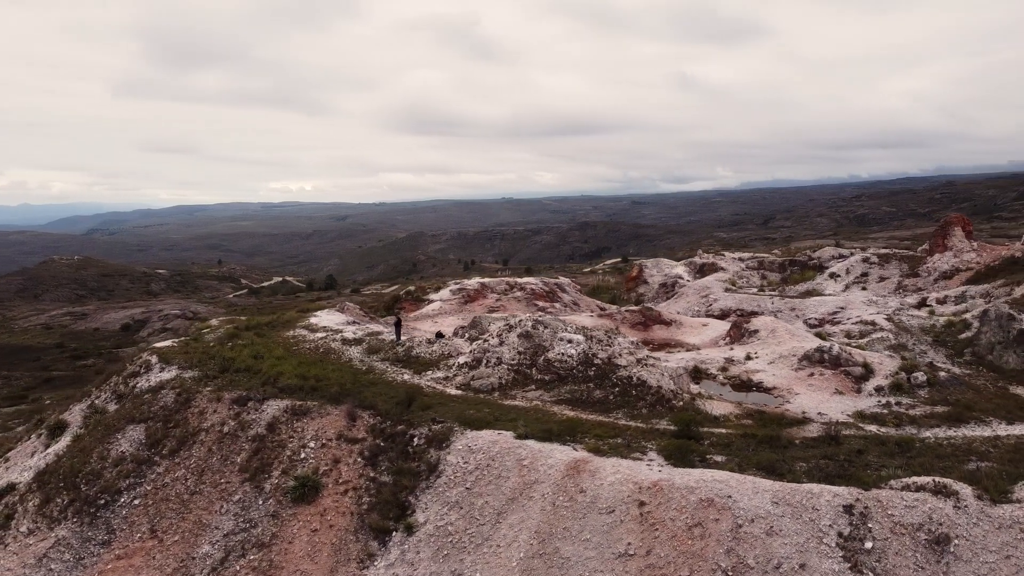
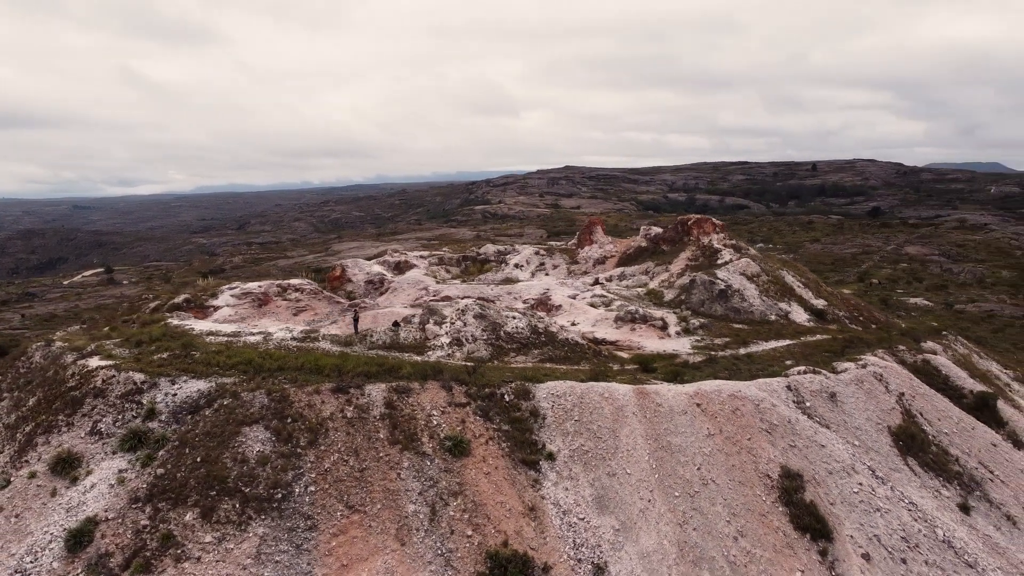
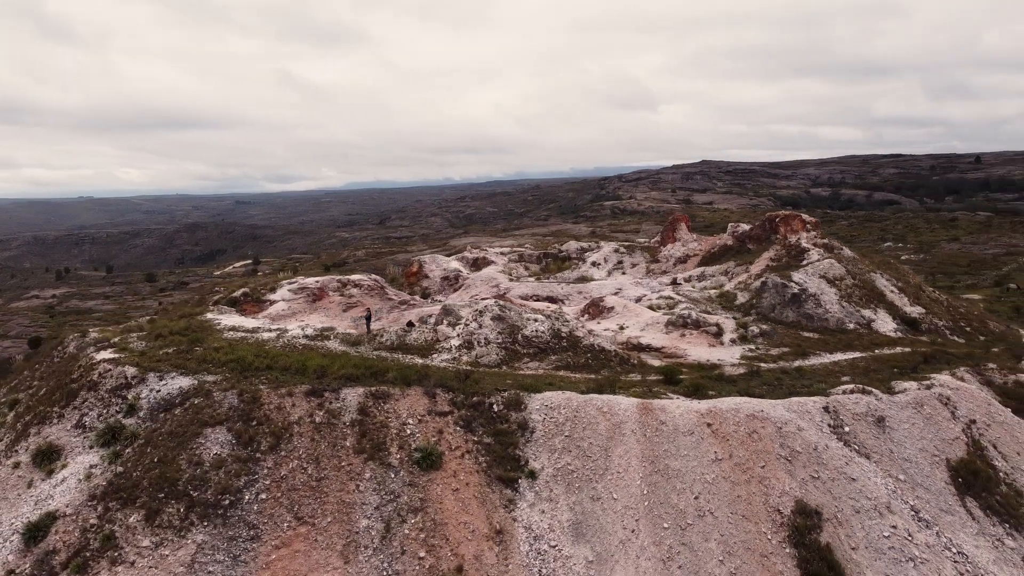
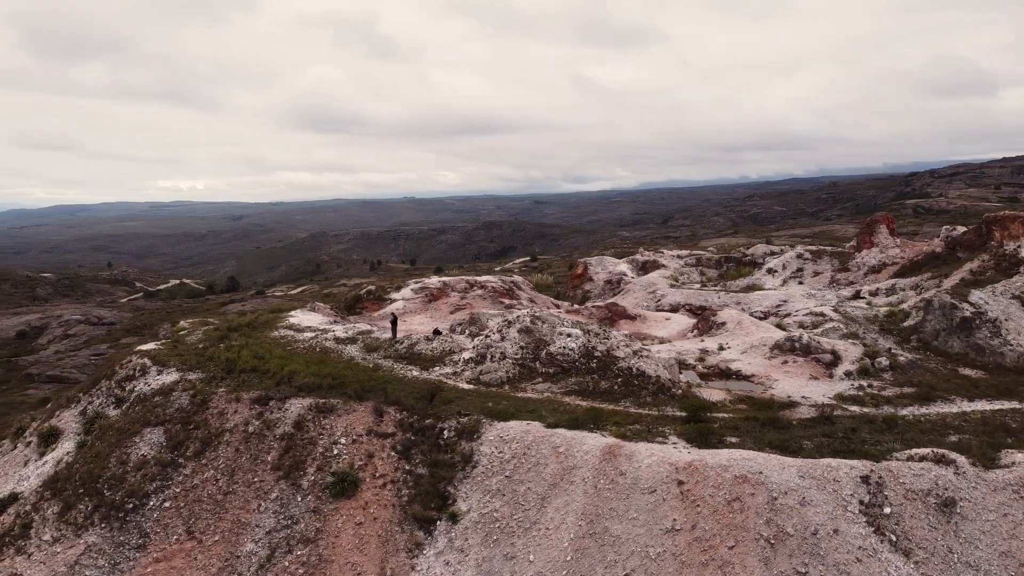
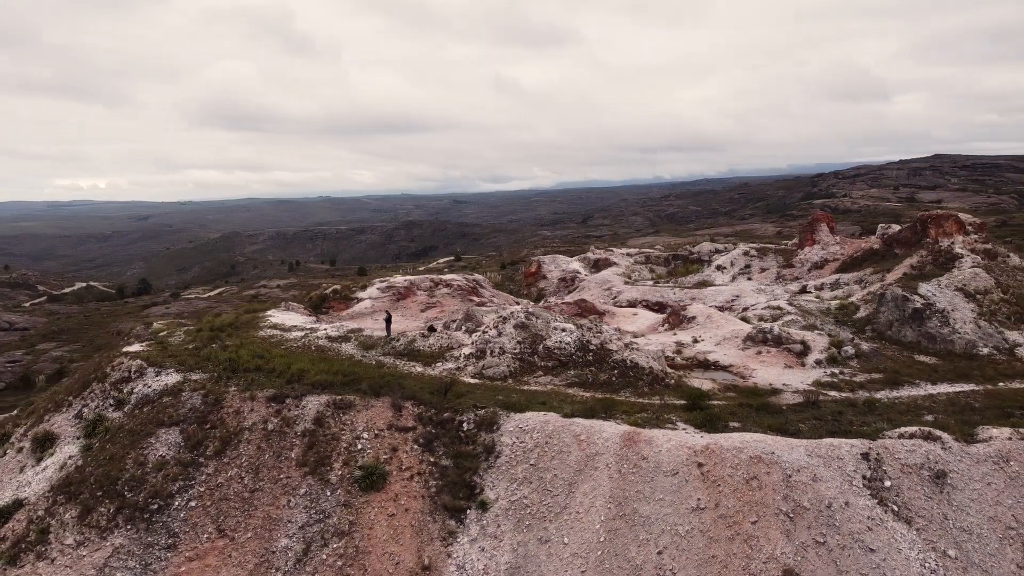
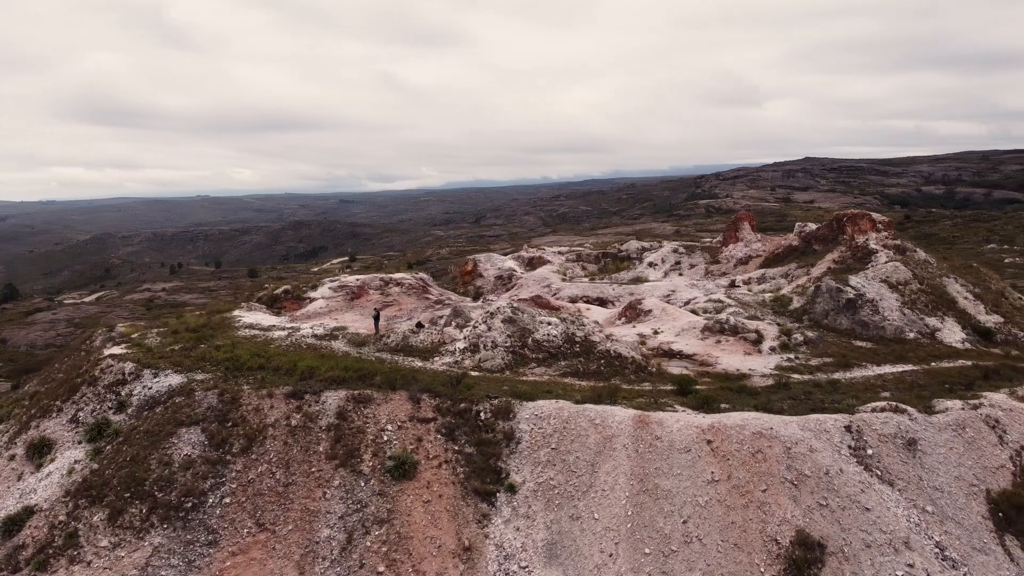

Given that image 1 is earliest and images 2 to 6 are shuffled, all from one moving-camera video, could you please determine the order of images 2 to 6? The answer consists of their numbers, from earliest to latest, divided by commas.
4, 5, 6, 3, 2
